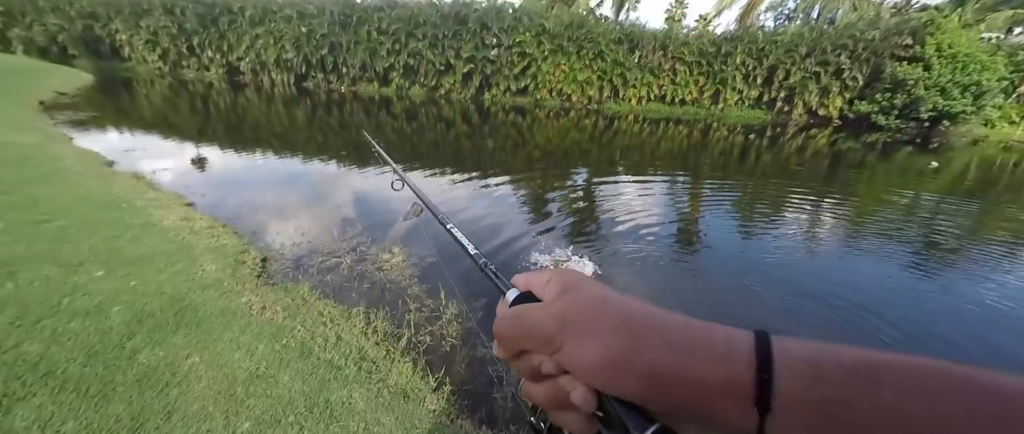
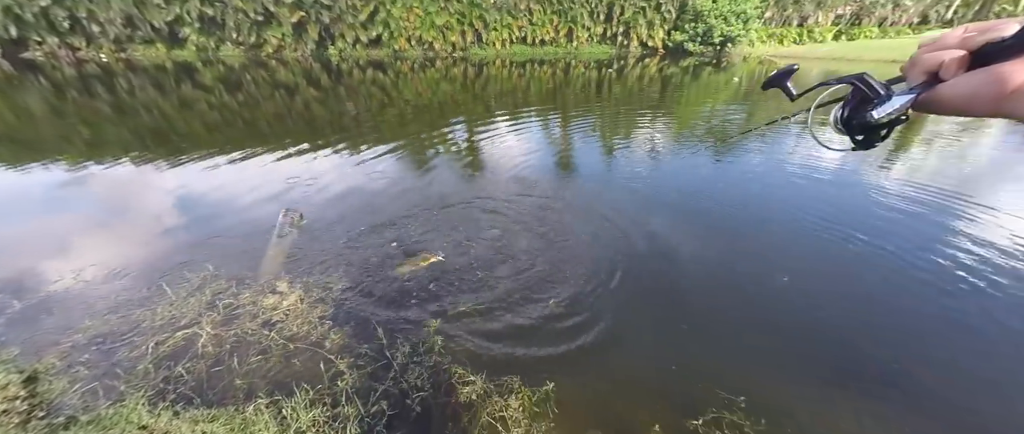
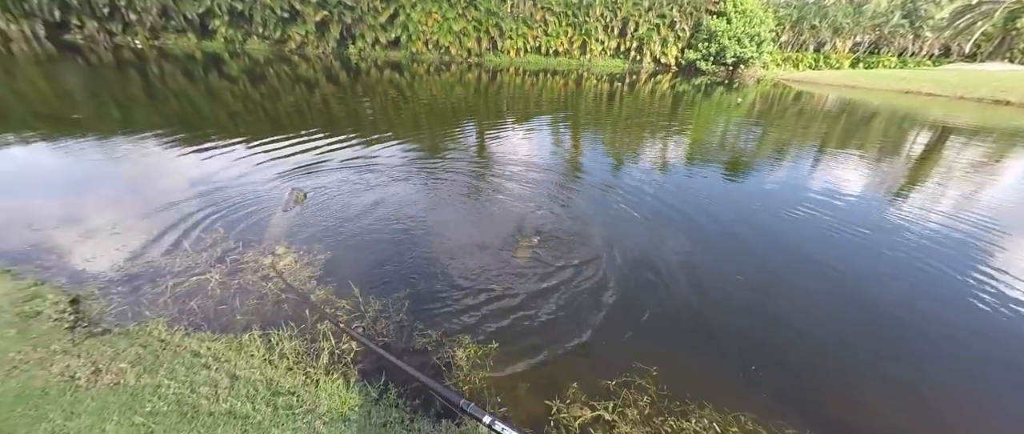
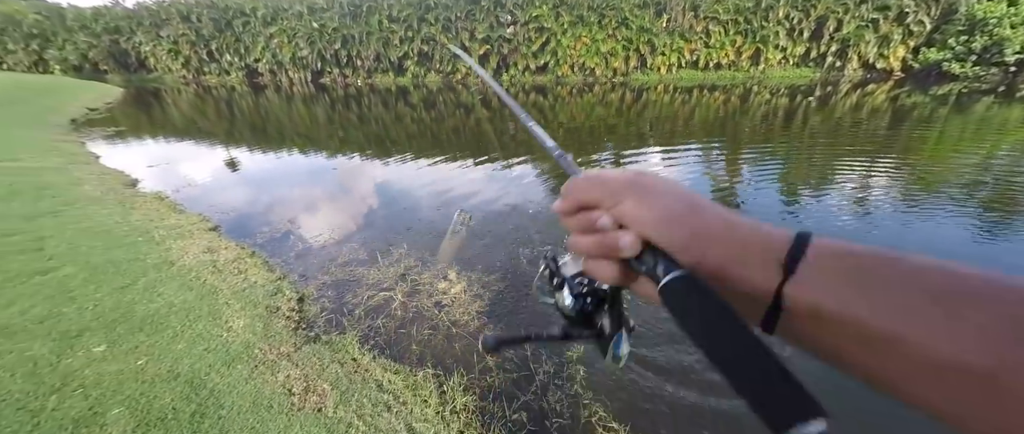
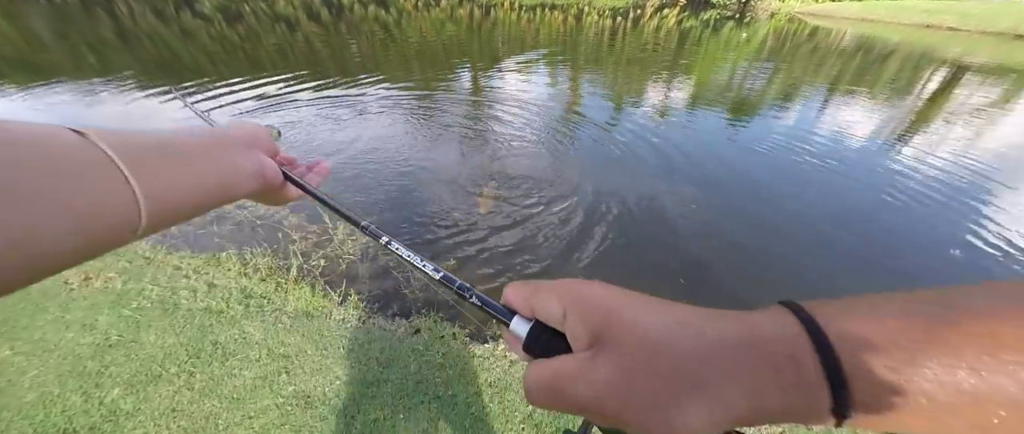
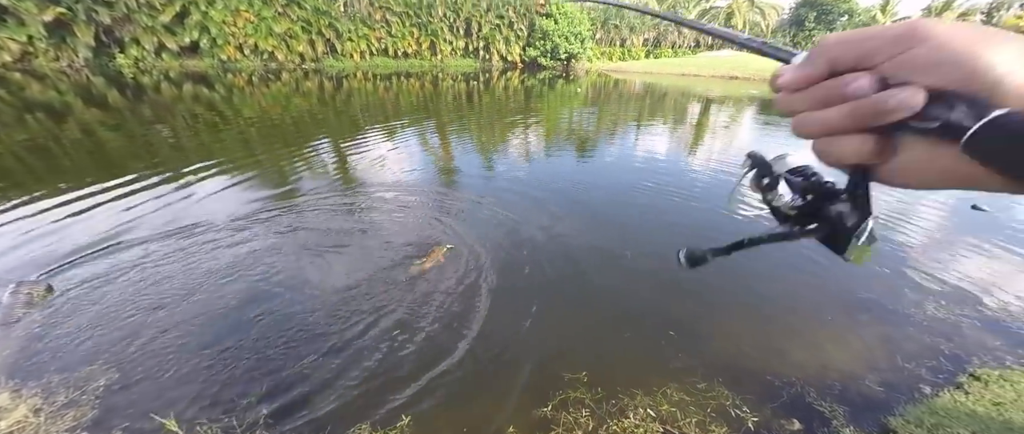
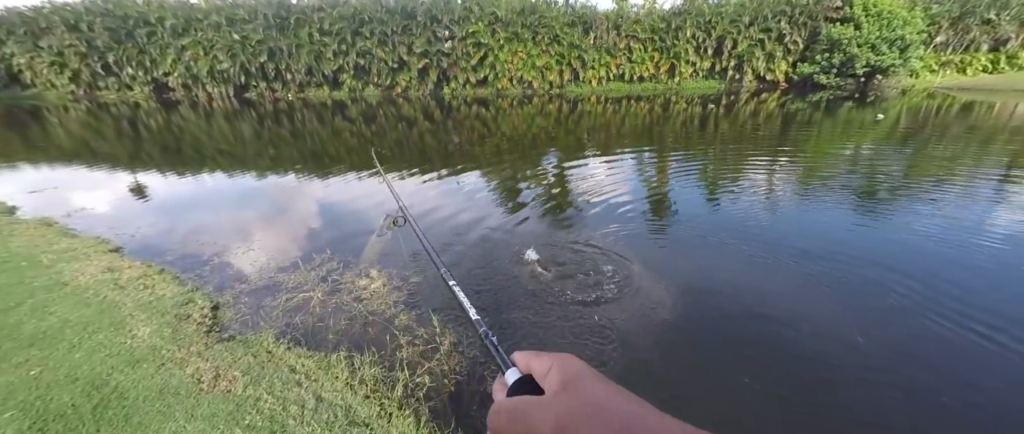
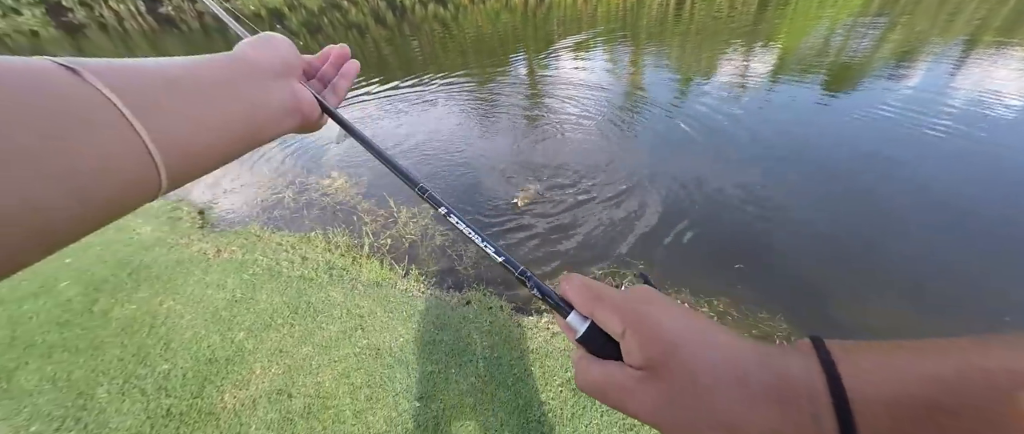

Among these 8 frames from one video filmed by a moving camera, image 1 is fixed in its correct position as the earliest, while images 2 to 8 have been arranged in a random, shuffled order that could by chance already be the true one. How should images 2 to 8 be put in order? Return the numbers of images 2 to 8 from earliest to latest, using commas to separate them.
7, 4, 2, 6, 3, 5, 8
